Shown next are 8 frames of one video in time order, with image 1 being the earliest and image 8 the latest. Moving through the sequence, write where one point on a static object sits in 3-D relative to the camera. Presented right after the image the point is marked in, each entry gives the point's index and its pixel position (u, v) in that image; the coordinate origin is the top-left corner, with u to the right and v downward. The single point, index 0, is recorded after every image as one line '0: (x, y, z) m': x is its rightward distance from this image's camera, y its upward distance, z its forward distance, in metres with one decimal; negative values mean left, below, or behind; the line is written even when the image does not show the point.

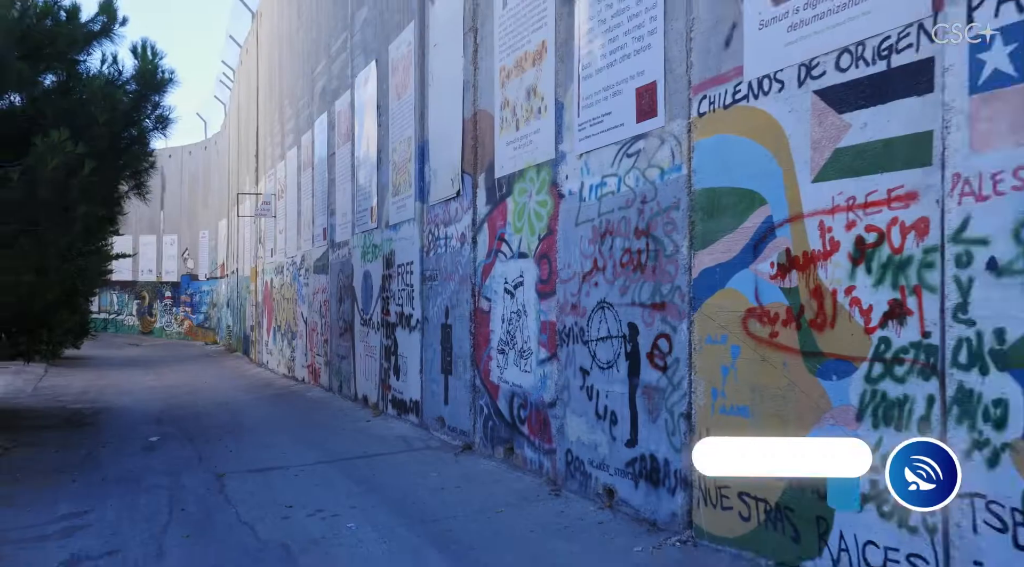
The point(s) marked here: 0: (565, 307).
0: (+0.4, -0.2, +6.4) m
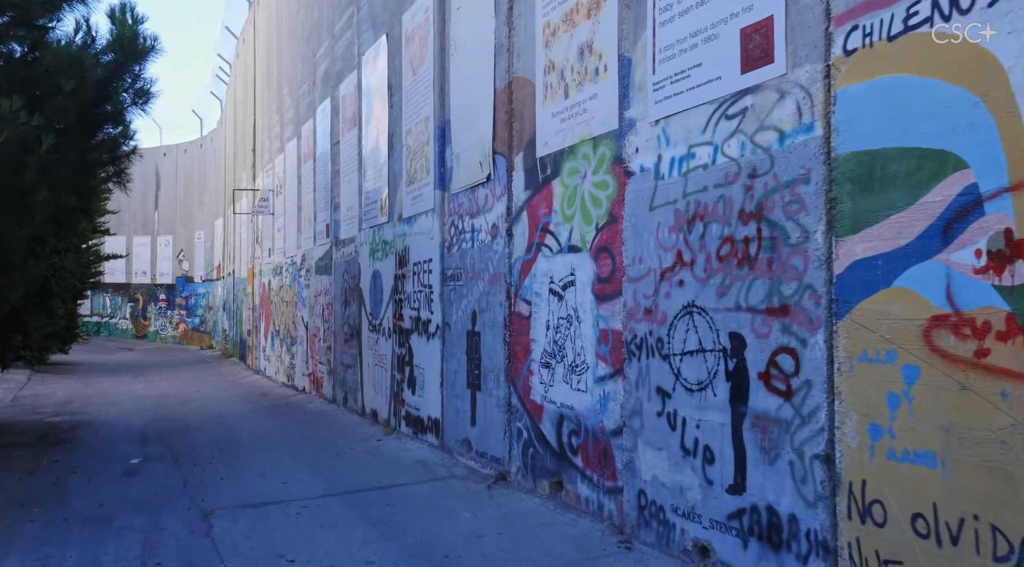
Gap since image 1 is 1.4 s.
0: (+0.8, -0.2, +5.2) m
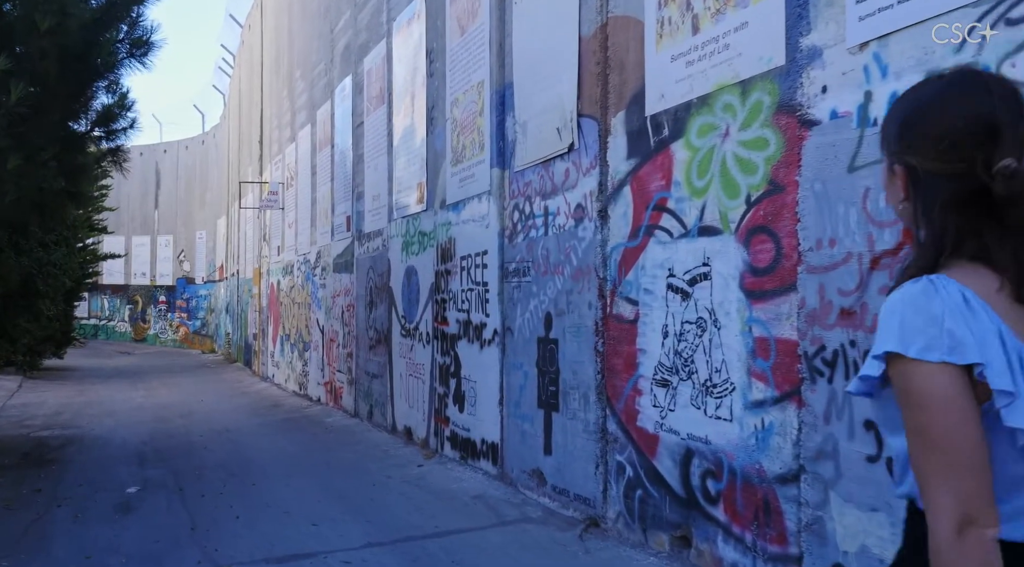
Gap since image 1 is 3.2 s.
0: (+1.5, -0.1, +3.7) m
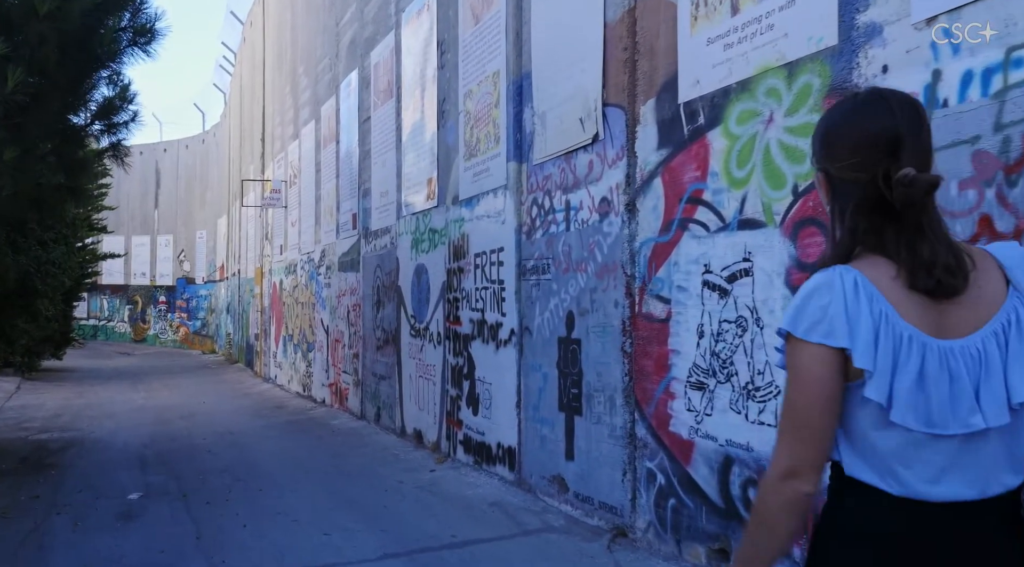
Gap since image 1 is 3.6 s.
0: (+1.7, -0.1, +3.4) m
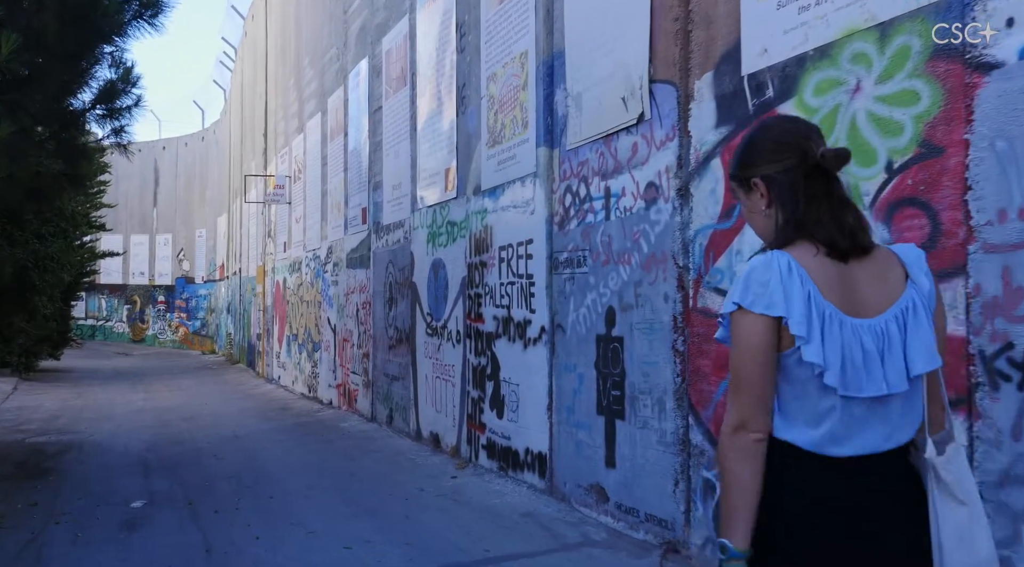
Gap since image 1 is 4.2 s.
0: (+1.9, -0.1, +3.0) m
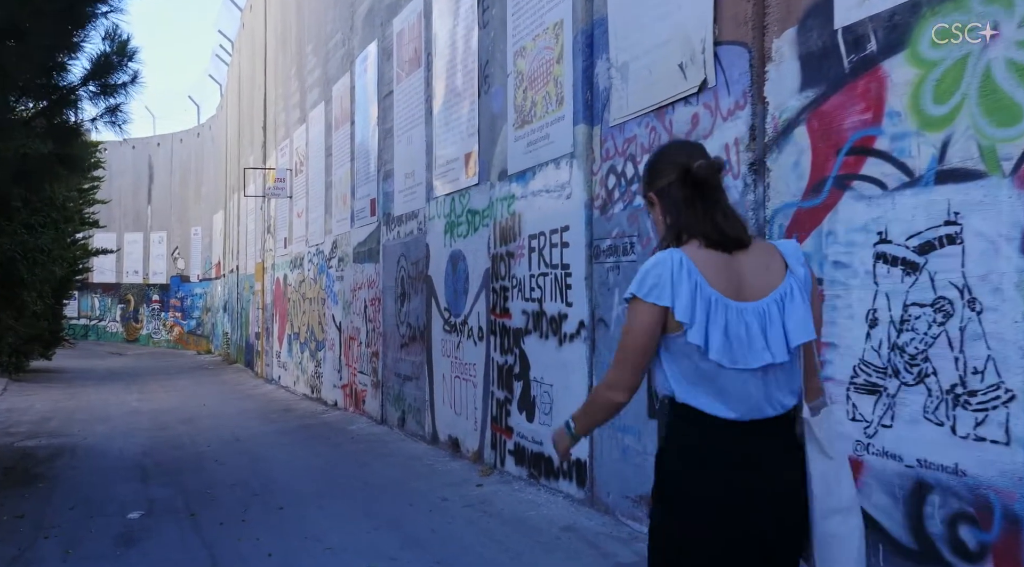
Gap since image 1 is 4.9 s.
0: (+2.2, 0.0, +2.4) m
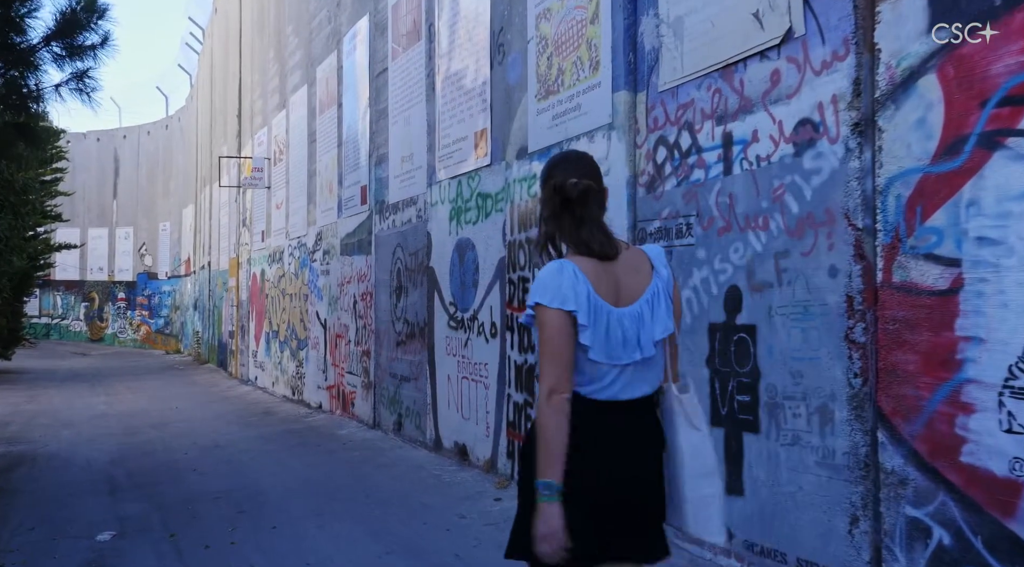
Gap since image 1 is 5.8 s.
0: (+2.6, +0.1, +1.8) m
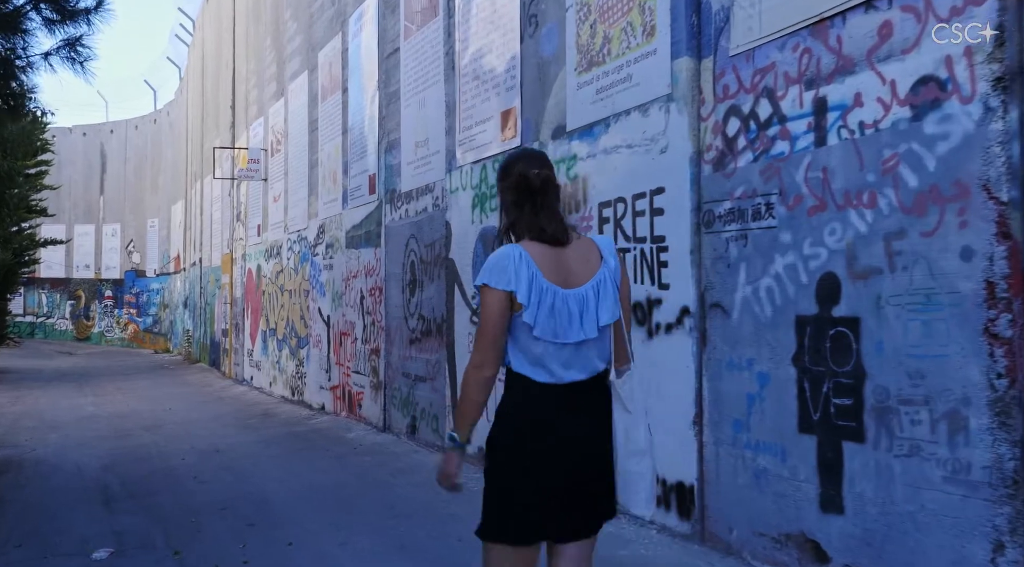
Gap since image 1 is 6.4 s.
0: (+2.9, +0.1, +1.2) m
